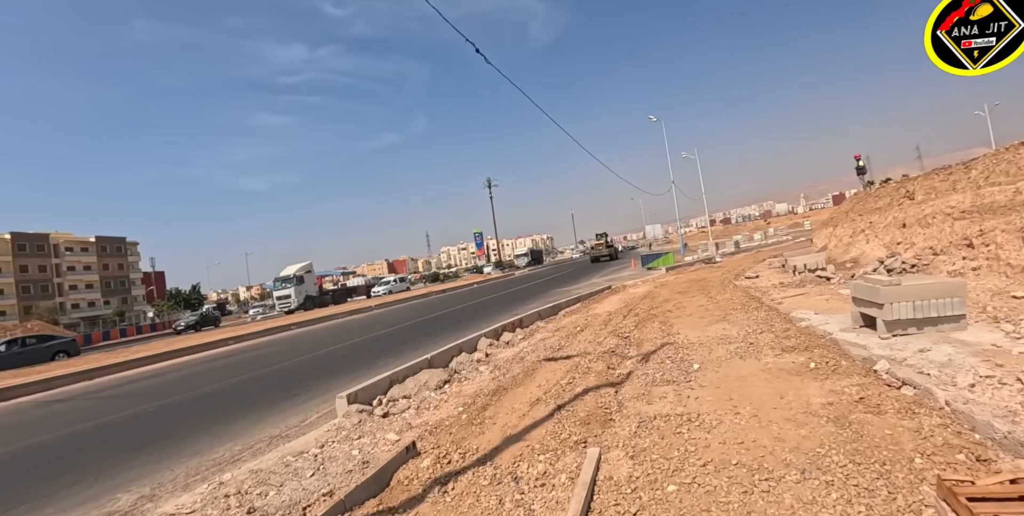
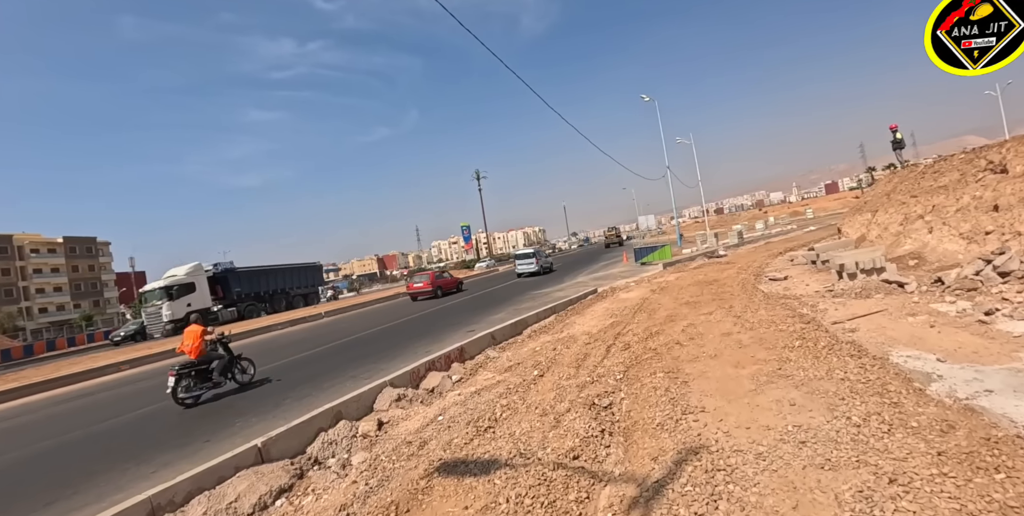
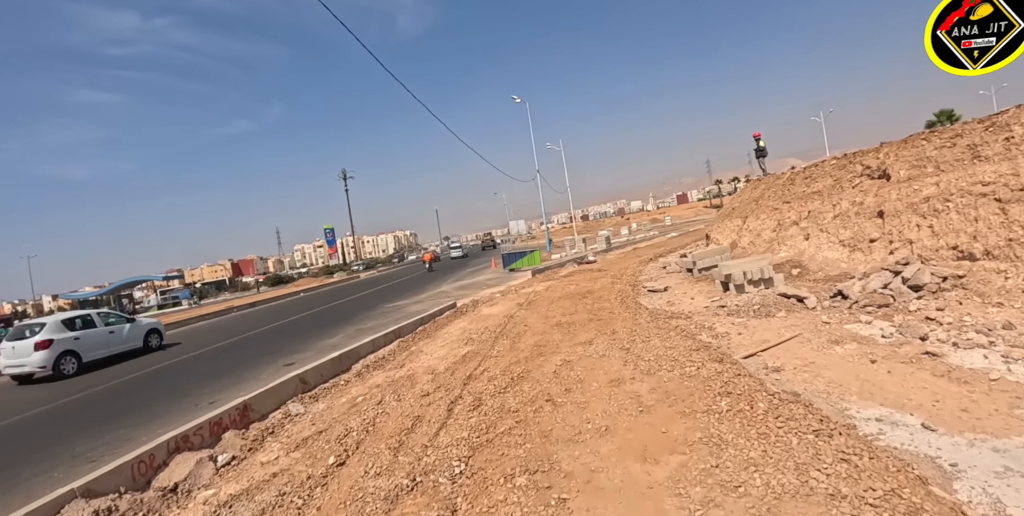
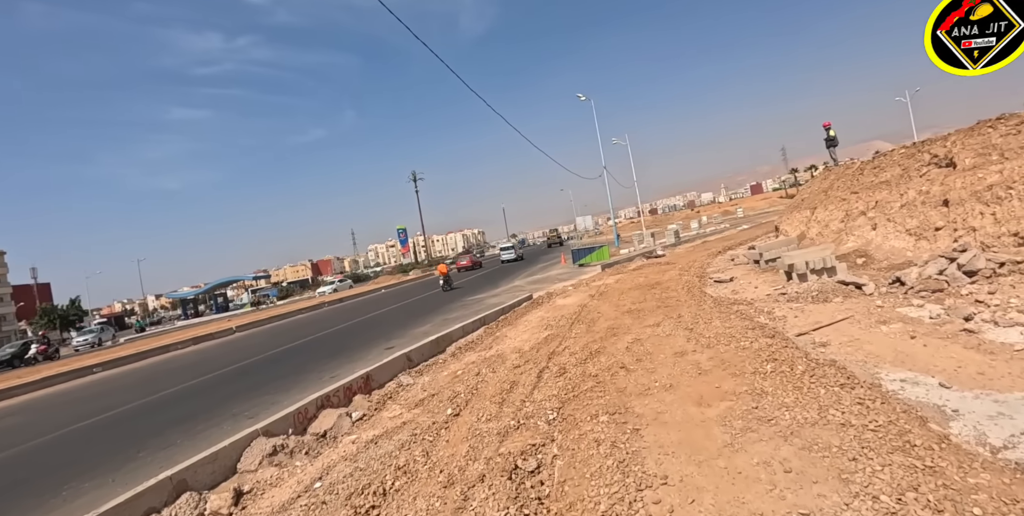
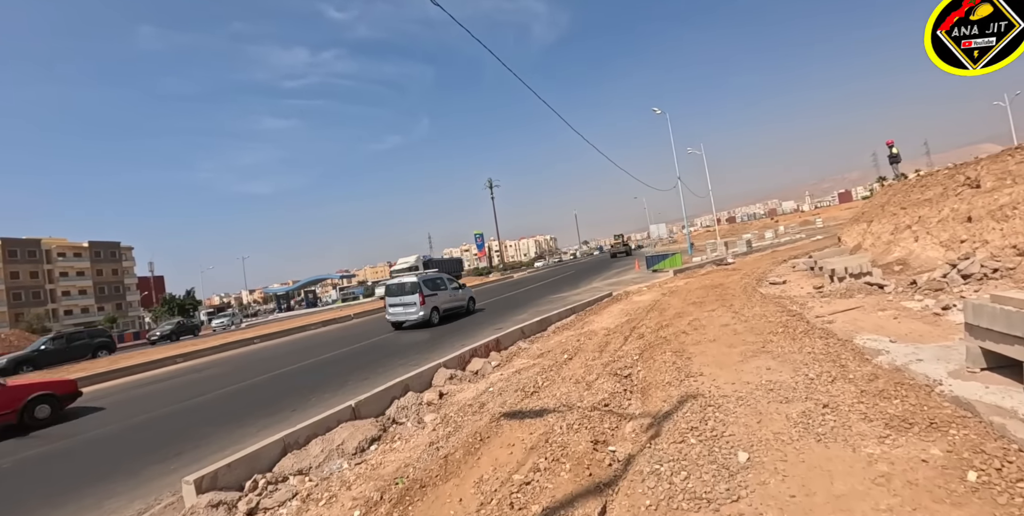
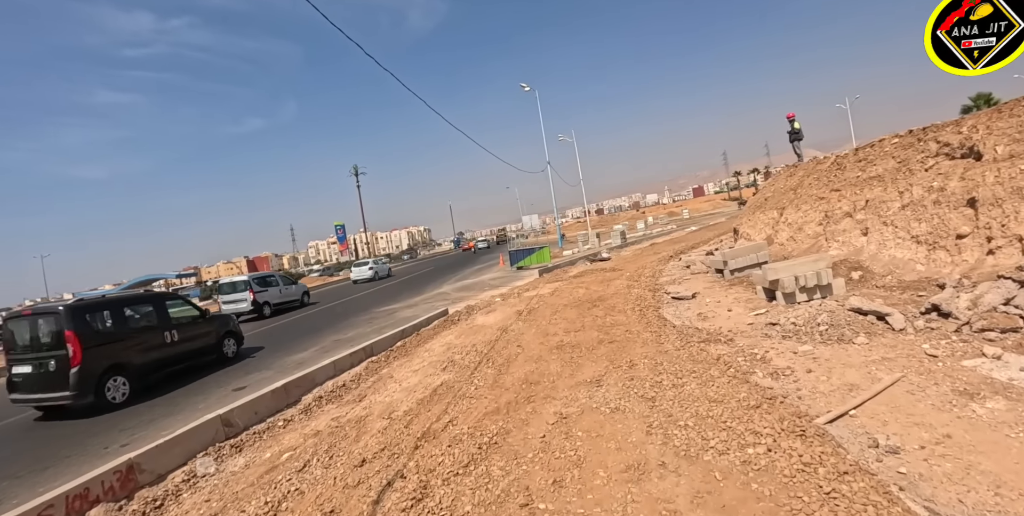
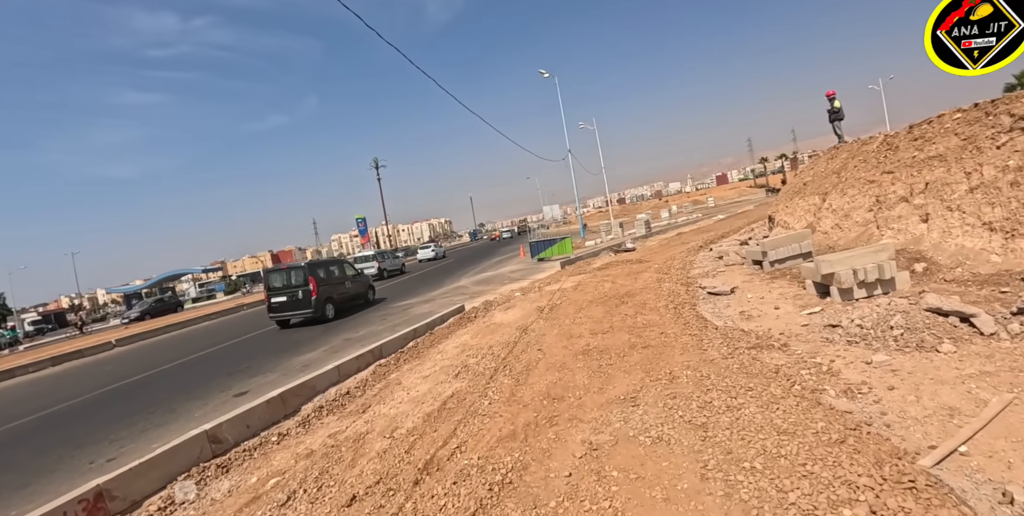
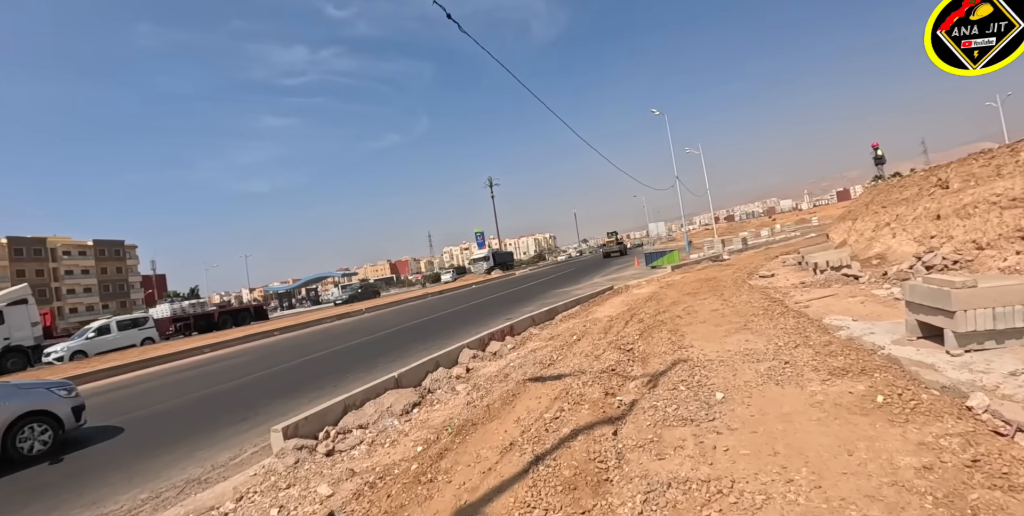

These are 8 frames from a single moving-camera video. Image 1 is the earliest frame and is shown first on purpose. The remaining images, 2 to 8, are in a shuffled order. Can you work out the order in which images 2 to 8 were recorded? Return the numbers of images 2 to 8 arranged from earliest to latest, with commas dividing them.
8, 5, 2, 4, 3, 6, 7
